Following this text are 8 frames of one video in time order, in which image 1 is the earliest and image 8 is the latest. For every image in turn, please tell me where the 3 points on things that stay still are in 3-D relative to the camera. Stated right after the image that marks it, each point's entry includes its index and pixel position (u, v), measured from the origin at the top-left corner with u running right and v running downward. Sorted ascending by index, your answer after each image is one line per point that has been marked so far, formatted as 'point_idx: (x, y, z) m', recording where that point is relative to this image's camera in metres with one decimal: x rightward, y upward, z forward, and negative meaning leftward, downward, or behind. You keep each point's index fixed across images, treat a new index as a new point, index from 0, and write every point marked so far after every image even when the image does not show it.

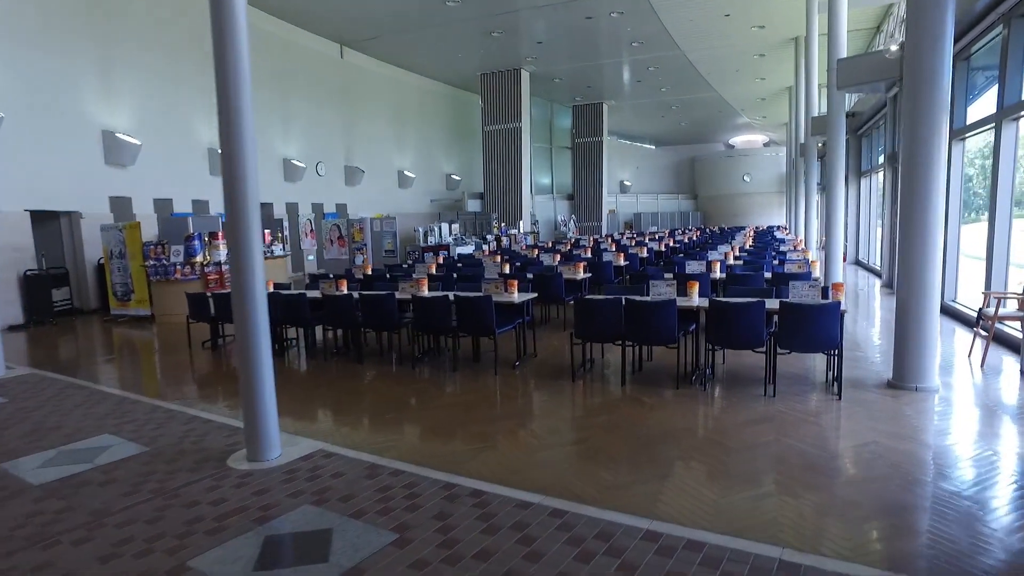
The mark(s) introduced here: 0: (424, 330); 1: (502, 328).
0: (-0.7, -0.4, +5.3) m
1: (-0.1, -0.3, +5.1) m
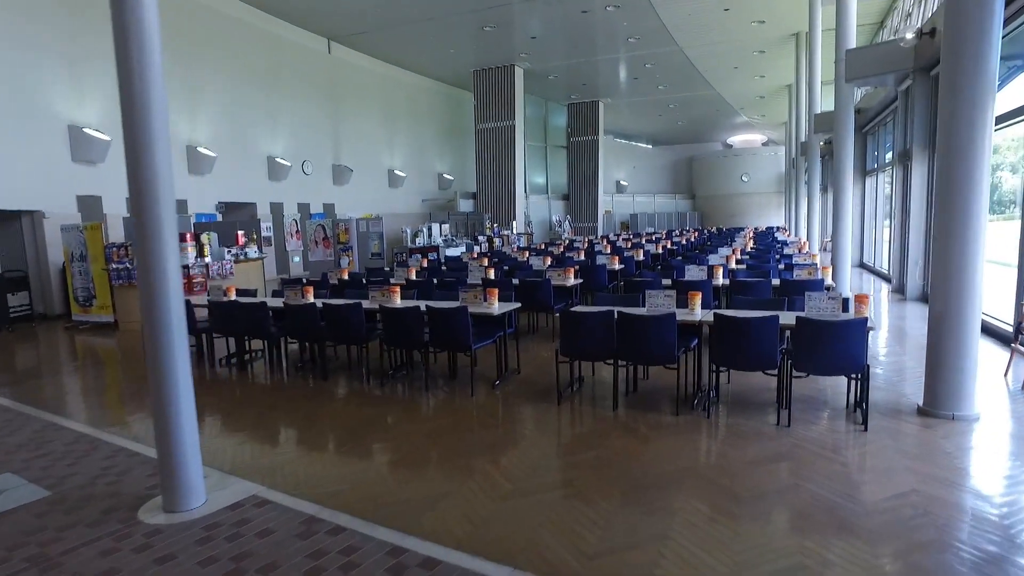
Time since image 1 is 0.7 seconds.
0: (-0.9, -0.4, +4.8) m
1: (-0.3, -0.4, +4.6) m
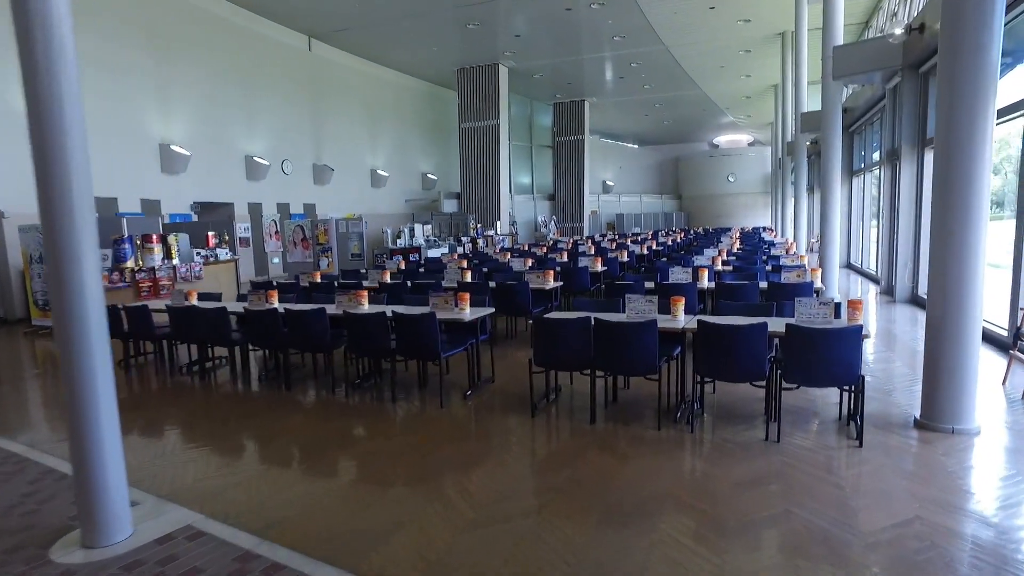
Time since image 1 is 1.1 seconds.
0: (-1.0, -0.5, +4.5) m
1: (-0.4, -0.4, +4.3) m
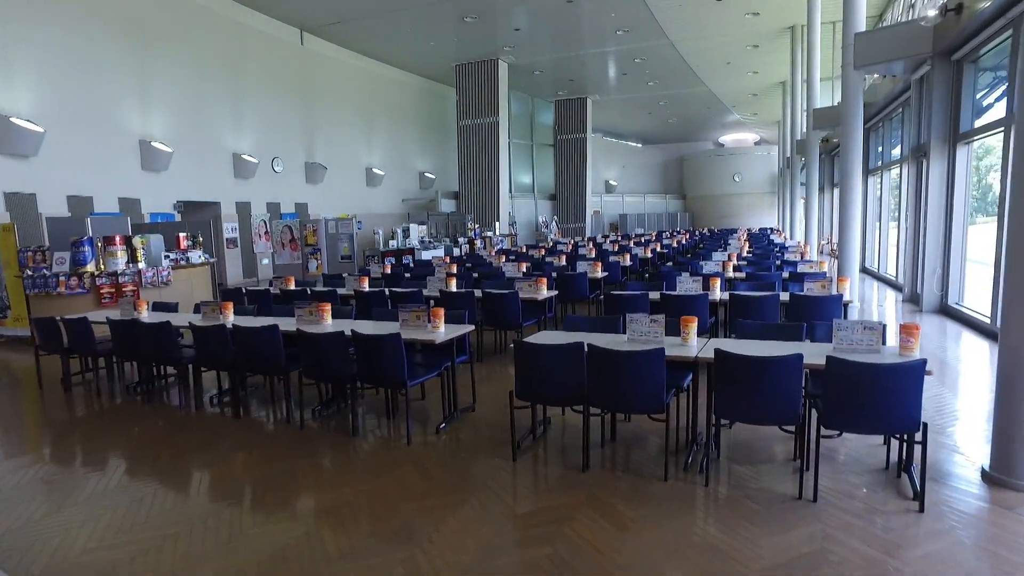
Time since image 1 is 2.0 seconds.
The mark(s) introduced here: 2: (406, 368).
0: (-1.1, -0.5, +3.8) m
1: (-0.5, -0.5, +3.7) m
2: (-0.6, -0.4, +3.6) m
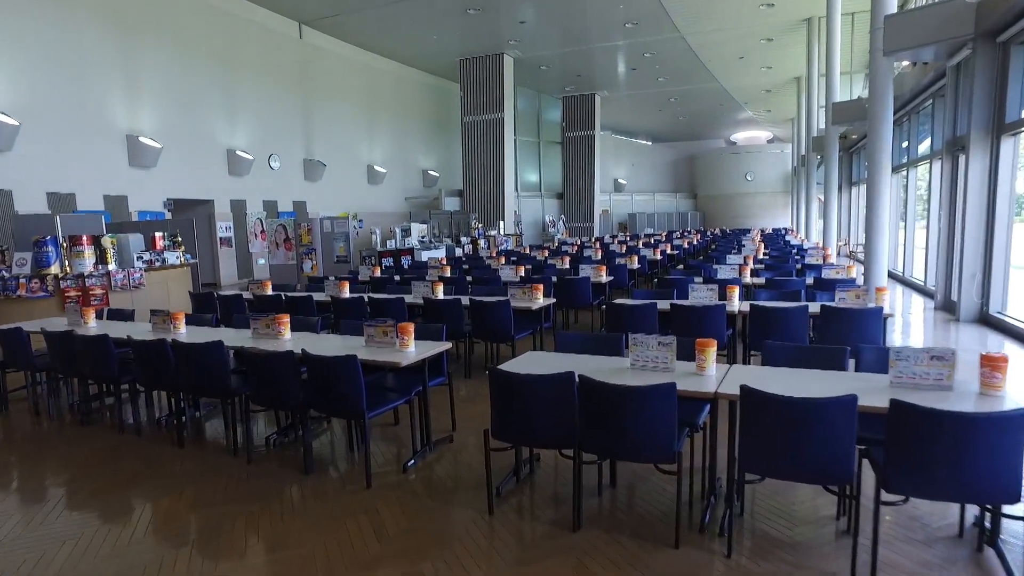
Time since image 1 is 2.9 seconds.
0: (-1.2, -0.6, +3.3) m
1: (-0.6, -0.6, +3.1) m
2: (-0.7, -0.5, +3.0) m
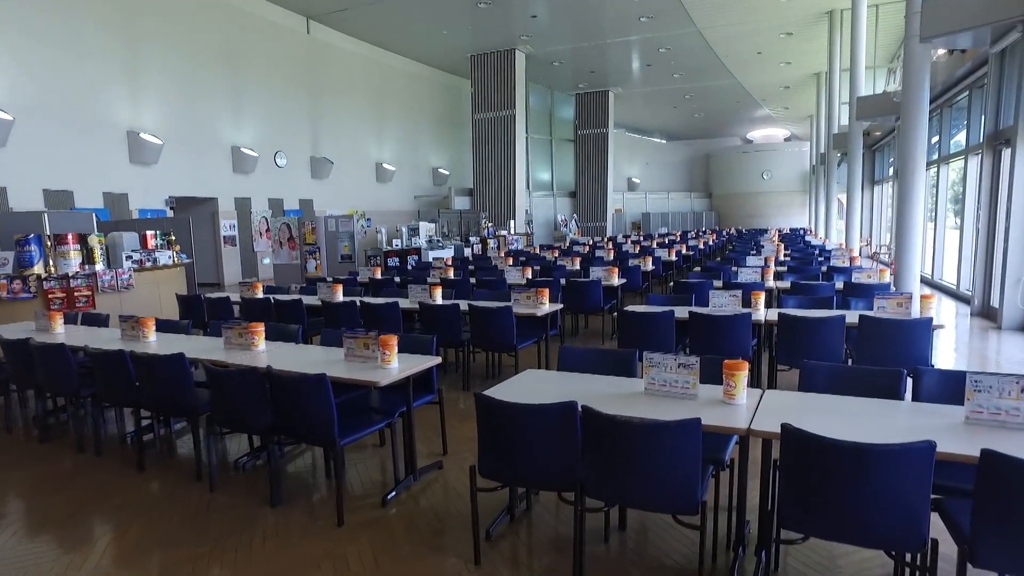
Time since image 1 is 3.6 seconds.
0: (-1.2, -0.6, +2.9) m
1: (-0.6, -0.6, +2.7) m
2: (-0.7, -0.5, +2.6) m
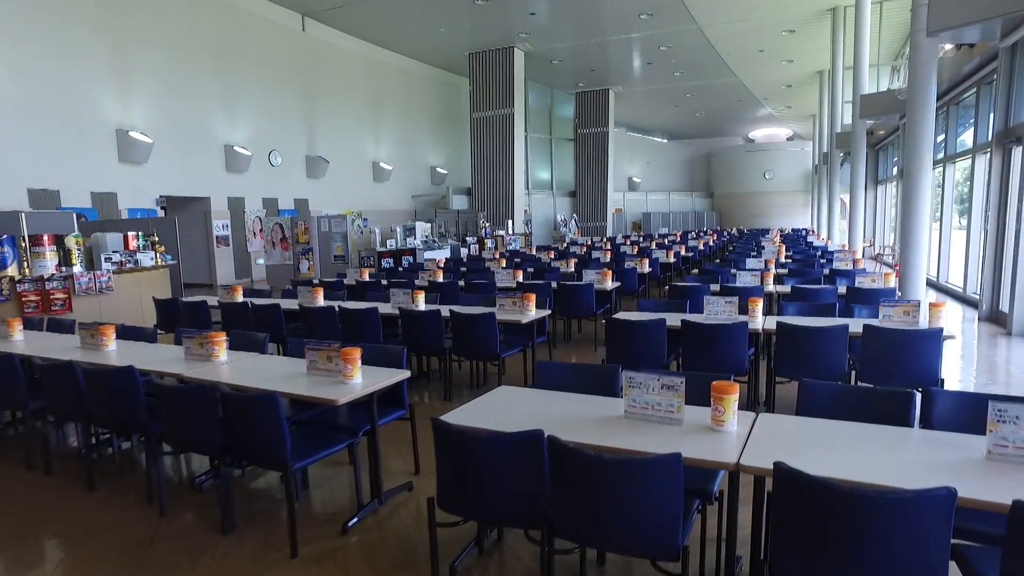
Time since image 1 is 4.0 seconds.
0: (-1.3, -0.6, +2.7) m
1: (-0.7, -0.6, +2.5) m
2: (-0.8, -0.6, +2.4) m
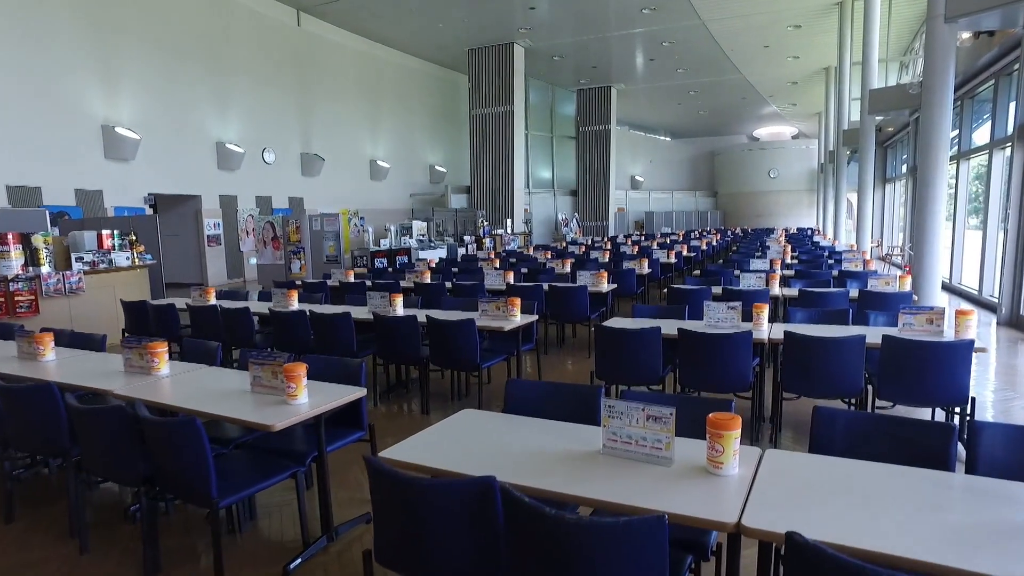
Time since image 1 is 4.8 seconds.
0: (-1.5, -0.7, +2.3) m
1: (-0.9, -0.7, +2.1) m
2: (-0.9, -0.6, +2.0) m
